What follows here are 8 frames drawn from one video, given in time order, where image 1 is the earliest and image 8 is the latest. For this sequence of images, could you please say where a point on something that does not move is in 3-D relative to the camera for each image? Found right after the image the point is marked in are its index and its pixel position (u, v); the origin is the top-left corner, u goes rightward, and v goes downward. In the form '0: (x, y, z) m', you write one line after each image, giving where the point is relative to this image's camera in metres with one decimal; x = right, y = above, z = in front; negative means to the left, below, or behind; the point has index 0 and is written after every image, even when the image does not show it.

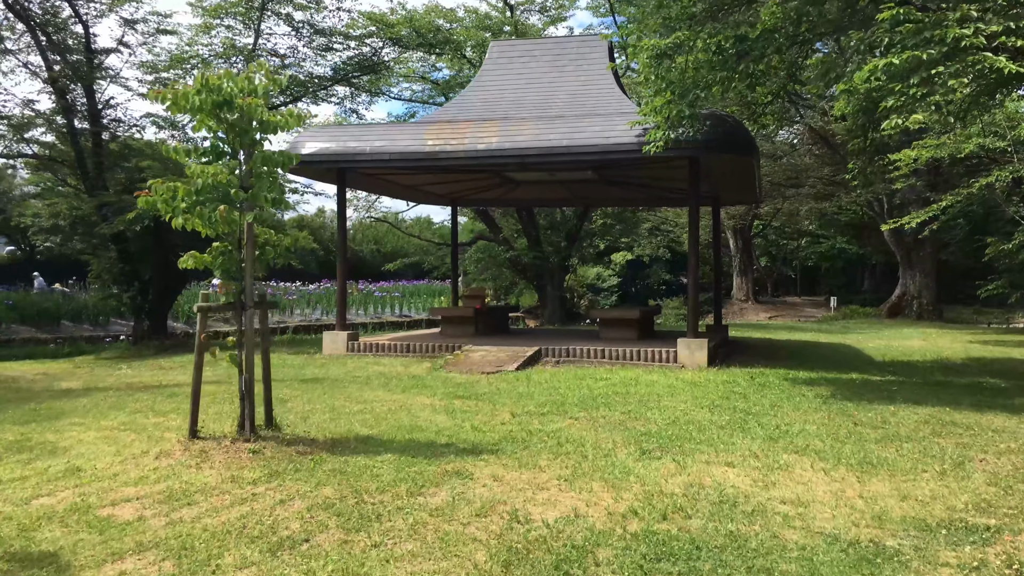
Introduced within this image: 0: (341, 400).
0: (-1.2, -0.8, +6.6) m
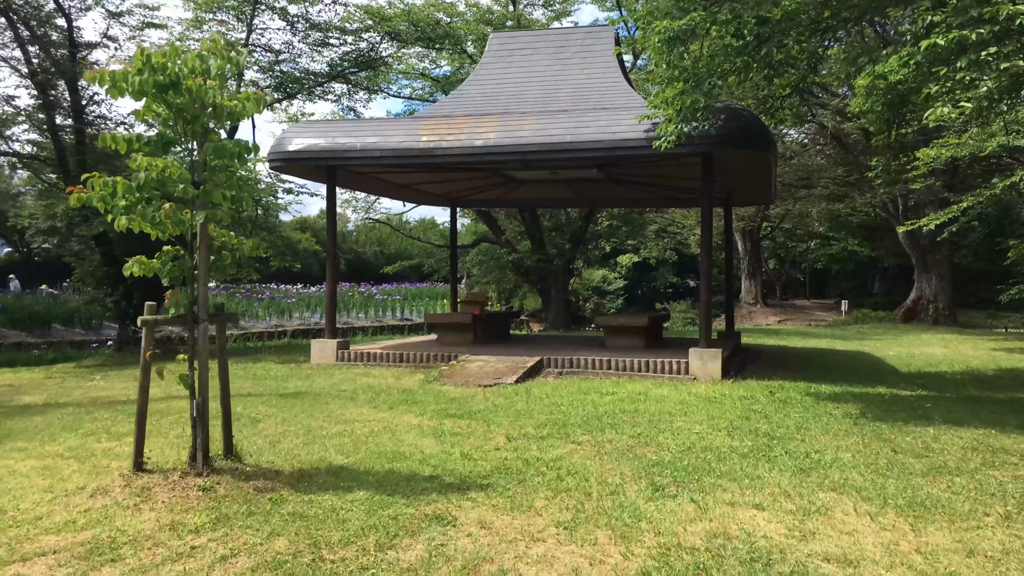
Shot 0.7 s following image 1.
0: (-1.3, -0.9, +5.9) m
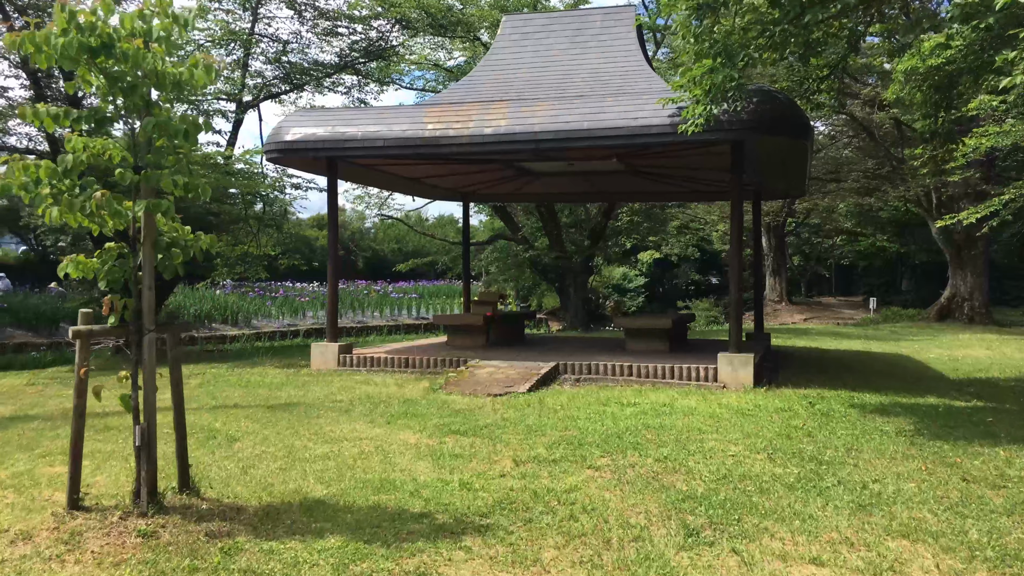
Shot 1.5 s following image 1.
0: (-1.2, -0.9, +5.3) m
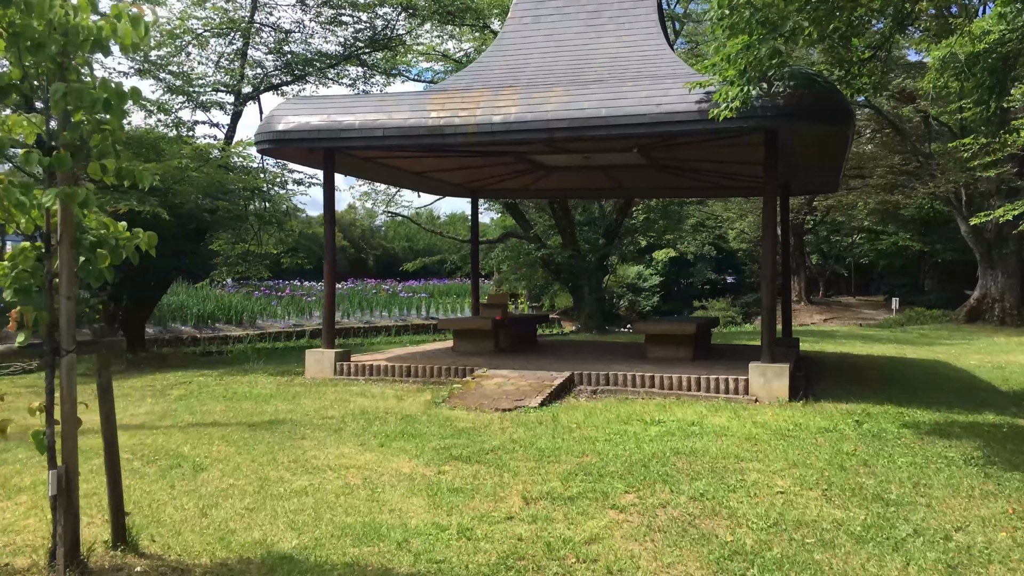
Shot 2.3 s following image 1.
0: (-1.2, -0.9, +4.6) m
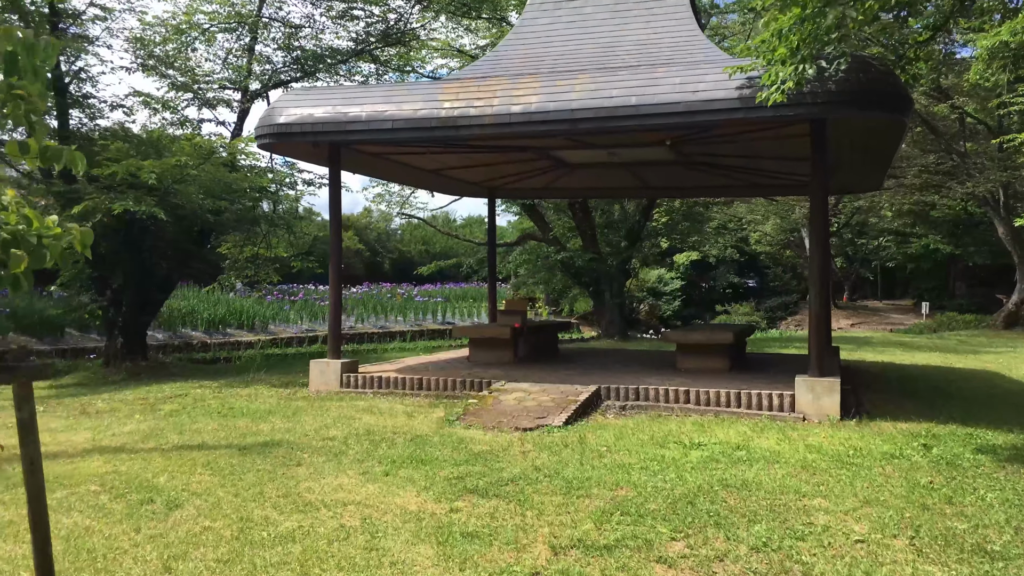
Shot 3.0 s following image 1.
0: (-1.0, -0.9, +4.0) m
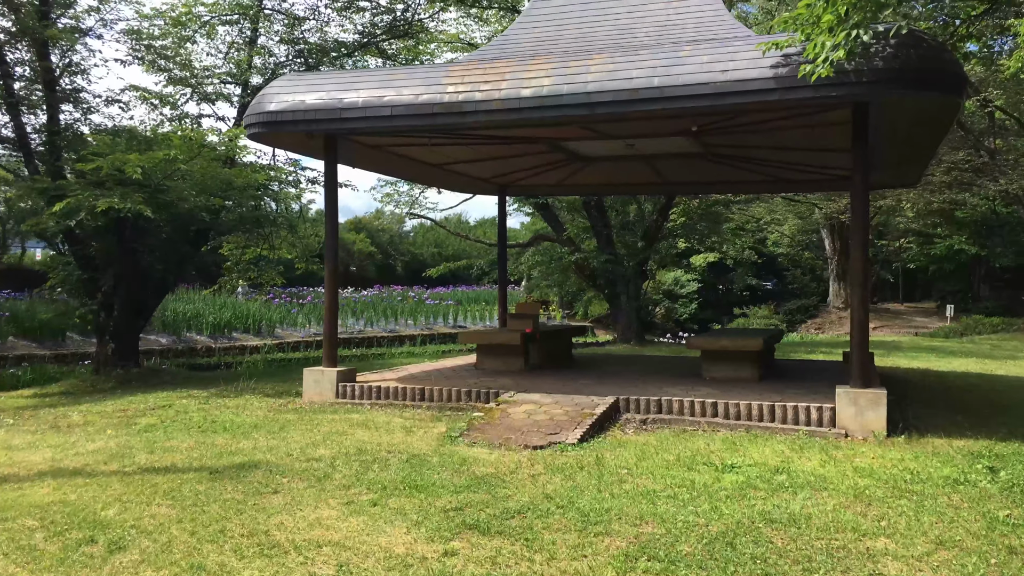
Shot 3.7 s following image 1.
0: (-1.0, -0.9, +3.4) m
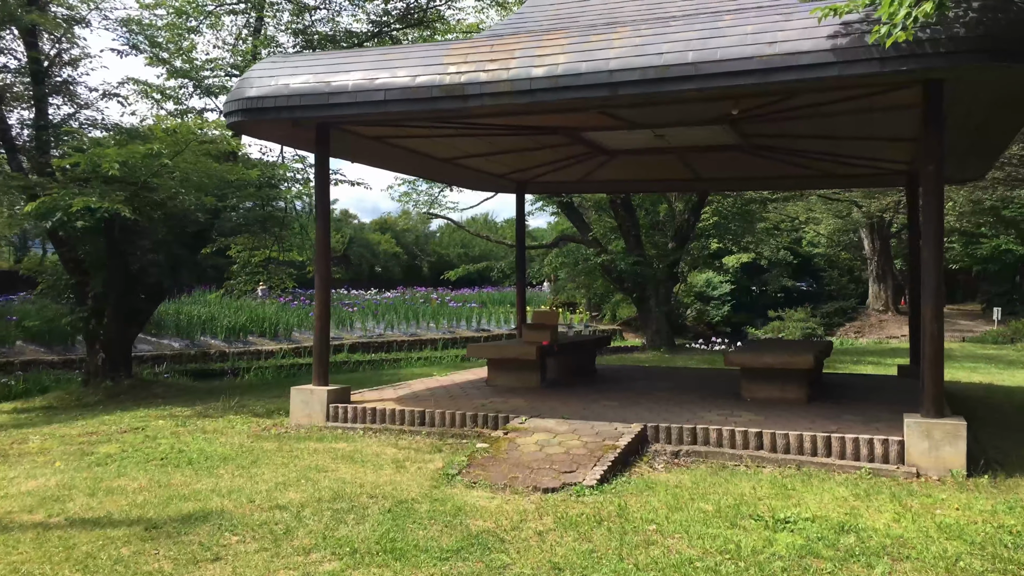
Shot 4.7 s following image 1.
0: (-1.1, -1.0, +2.6) m
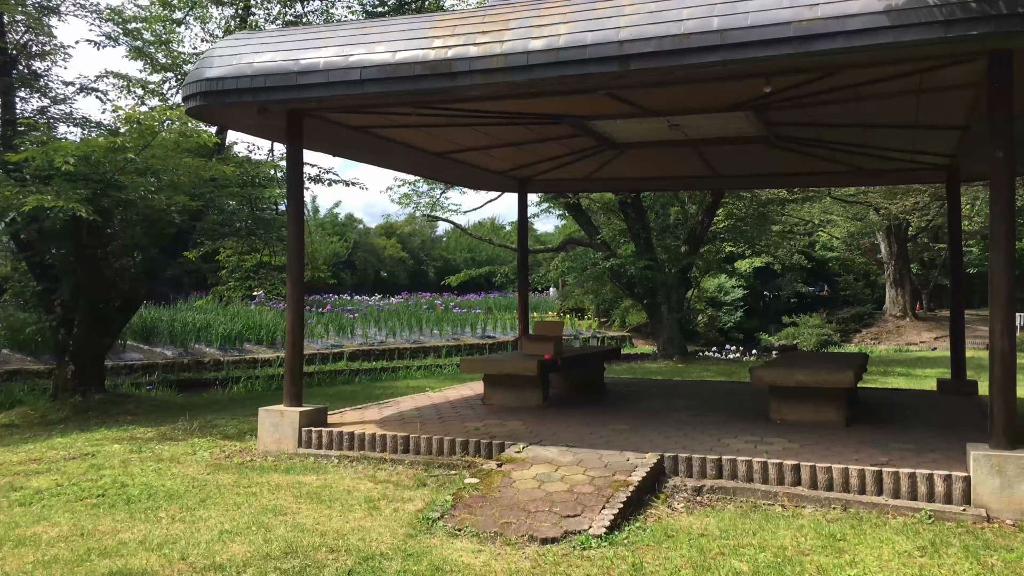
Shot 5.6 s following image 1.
0: (-1.1, -1.0, +1.8) m
